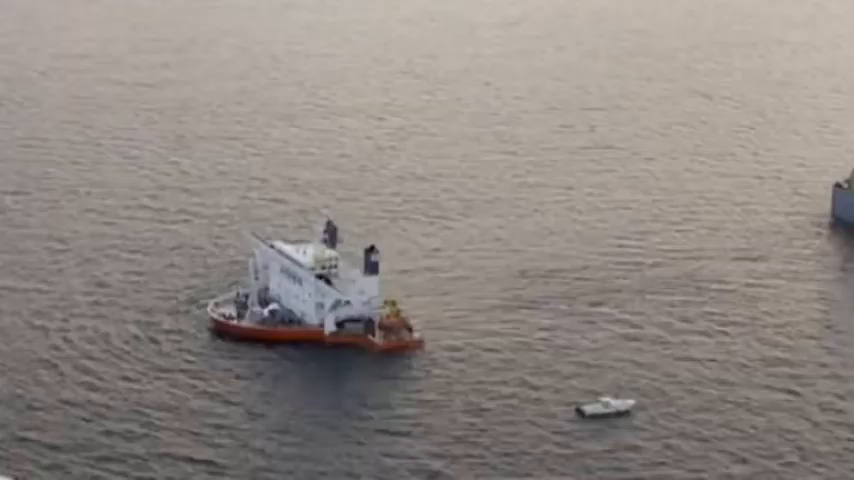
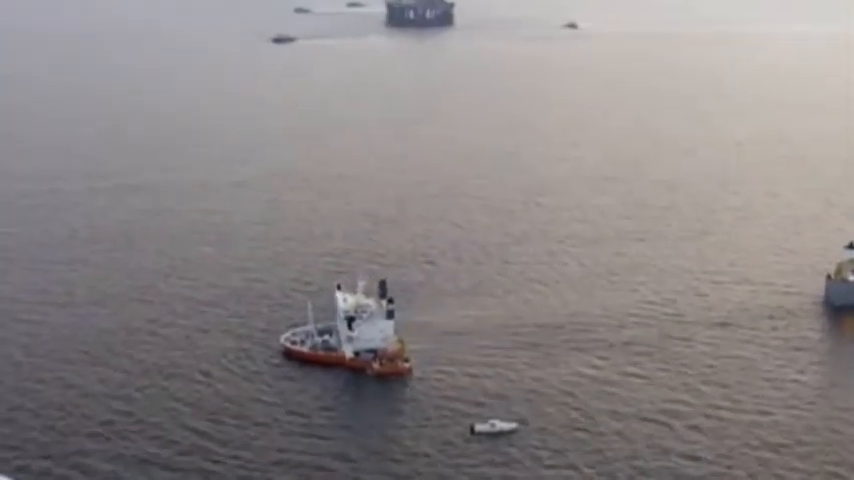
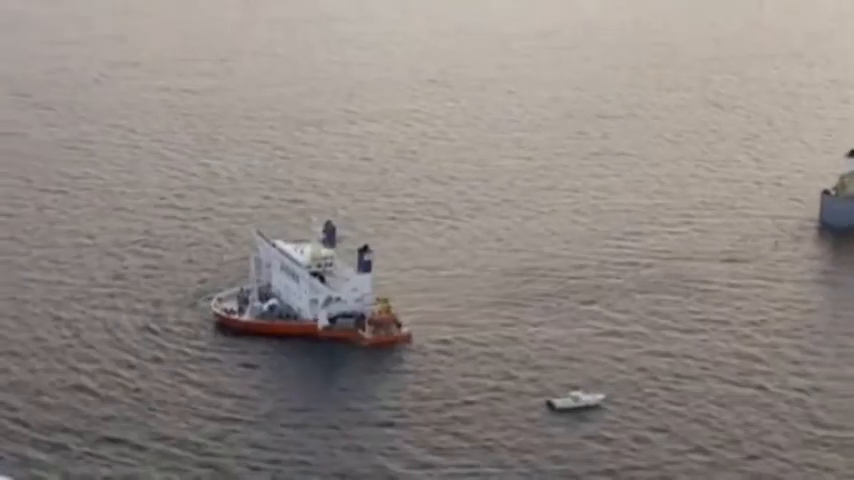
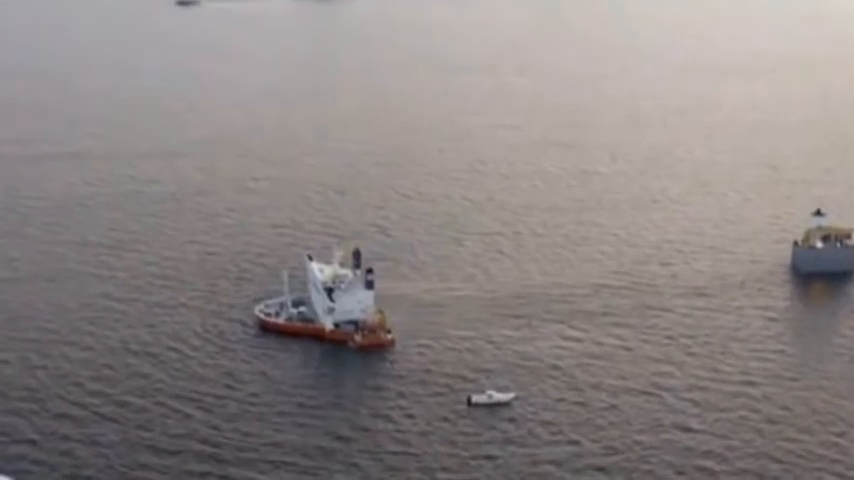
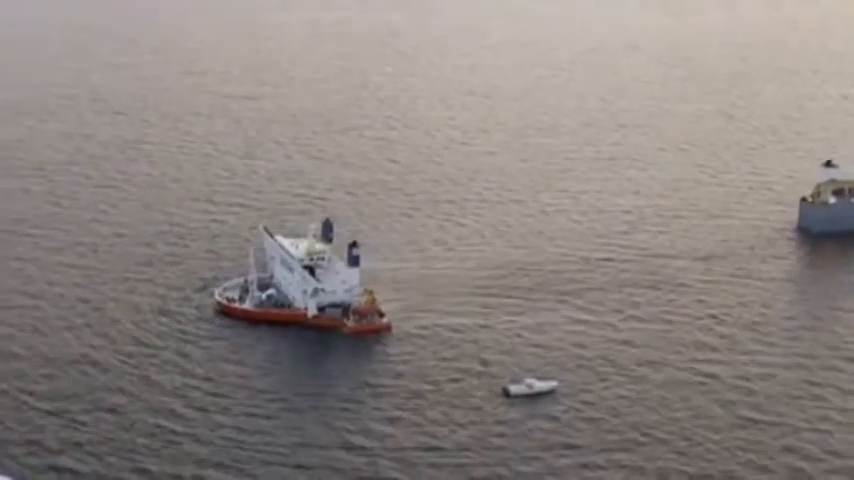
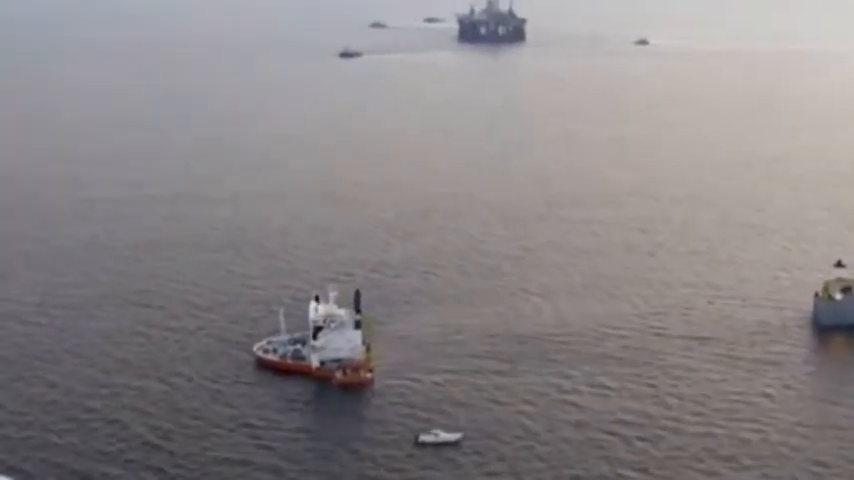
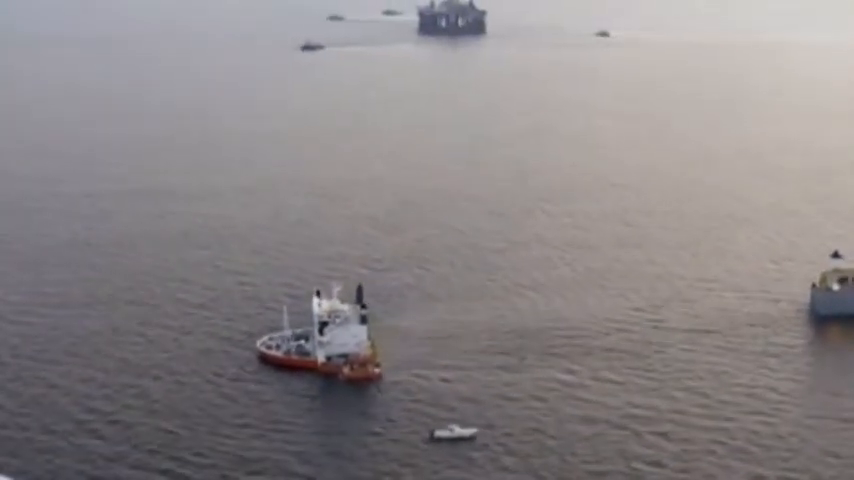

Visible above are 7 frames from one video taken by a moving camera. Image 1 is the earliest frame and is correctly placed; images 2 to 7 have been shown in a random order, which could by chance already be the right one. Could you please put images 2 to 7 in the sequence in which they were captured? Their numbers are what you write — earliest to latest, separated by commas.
3, 5, 4, 2, 7, 6
